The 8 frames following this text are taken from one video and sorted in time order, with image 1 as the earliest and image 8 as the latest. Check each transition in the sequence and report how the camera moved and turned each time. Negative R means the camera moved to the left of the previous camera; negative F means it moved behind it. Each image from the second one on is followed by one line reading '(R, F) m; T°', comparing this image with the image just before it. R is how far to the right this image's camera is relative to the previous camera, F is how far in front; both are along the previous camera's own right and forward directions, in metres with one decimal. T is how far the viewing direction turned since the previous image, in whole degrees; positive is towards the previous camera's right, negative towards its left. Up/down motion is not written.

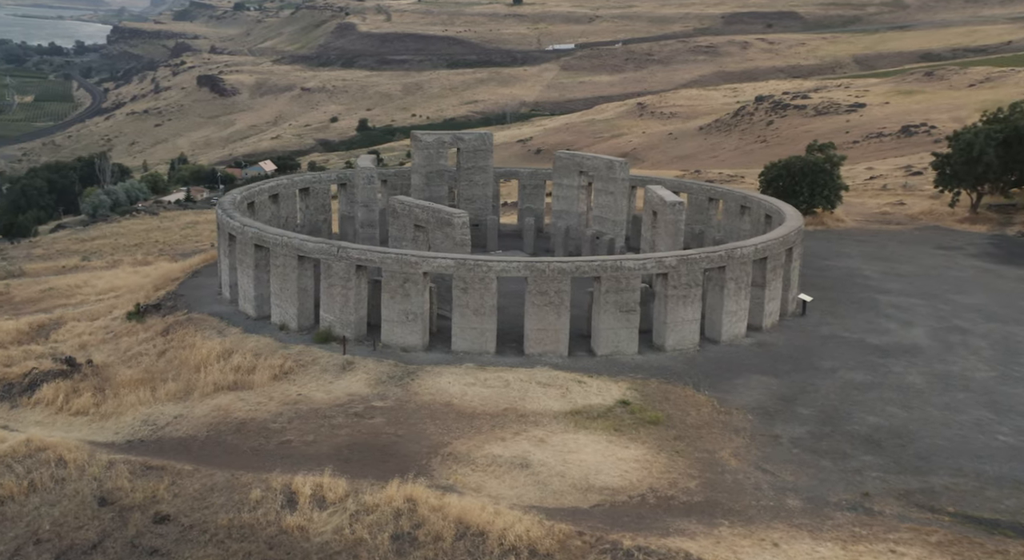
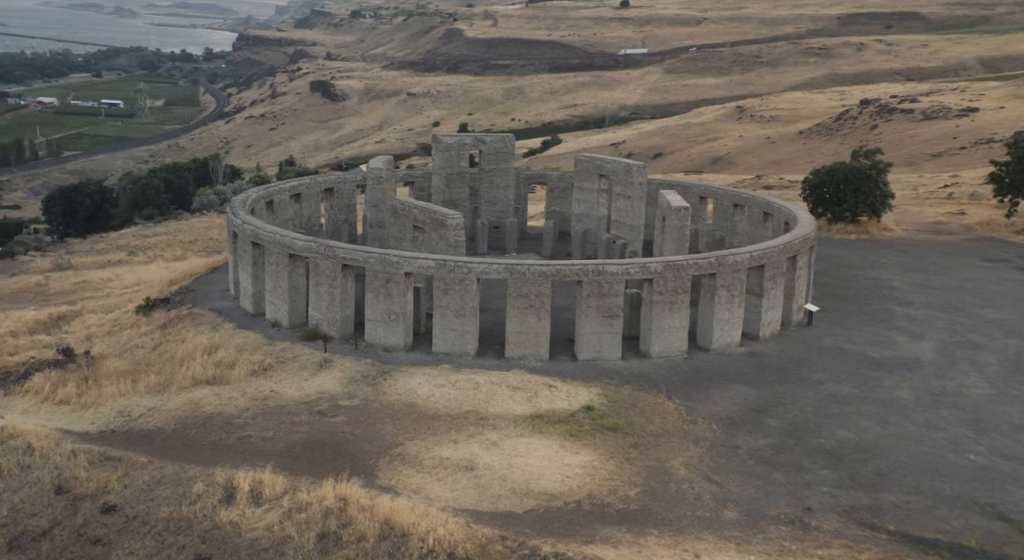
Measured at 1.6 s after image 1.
(+1.6, +0.2) m; -3°
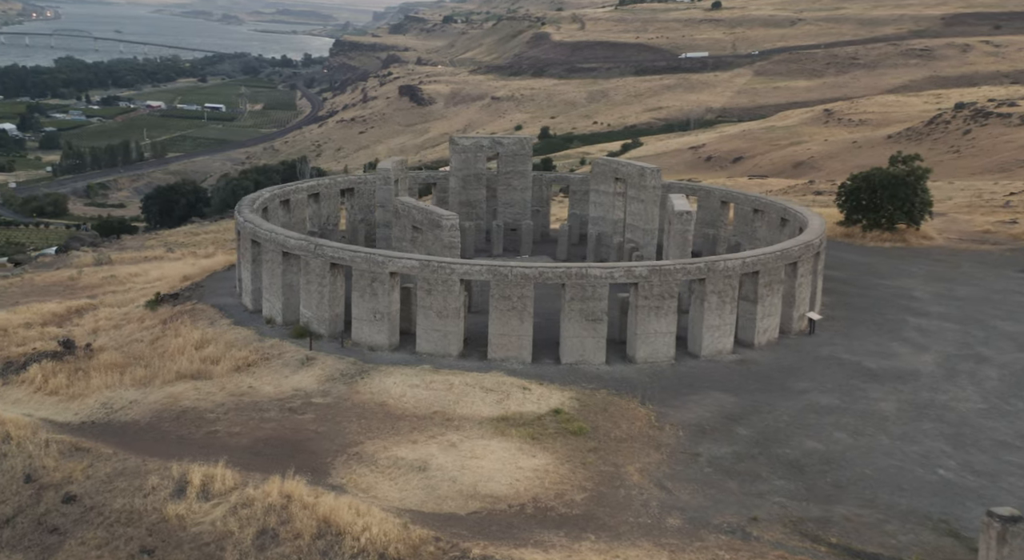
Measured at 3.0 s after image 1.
(+1.4, +0.1) m; -3°
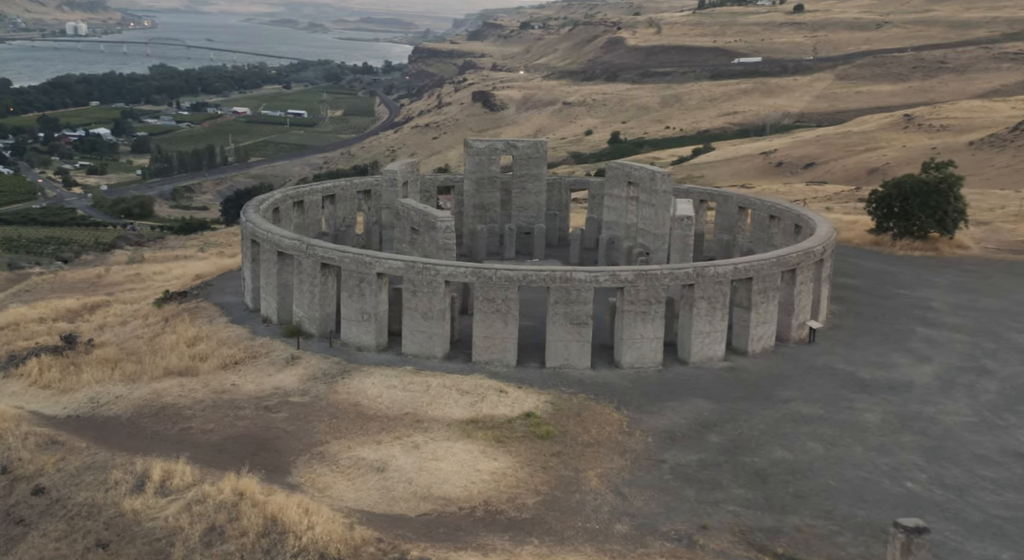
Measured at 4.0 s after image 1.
(+1.2, 0.0) m; -2°
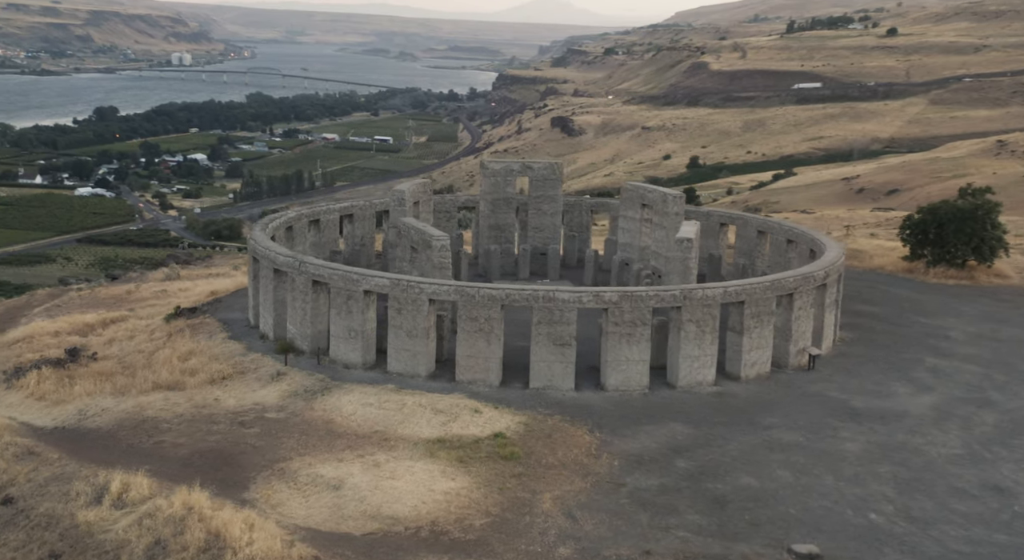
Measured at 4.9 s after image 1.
(+1.3, 0.0) m; -3°
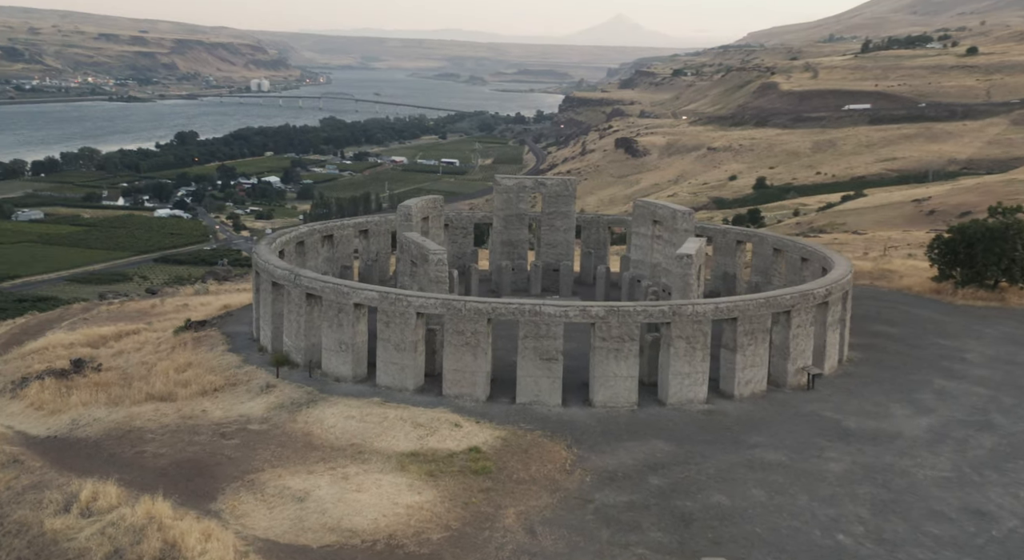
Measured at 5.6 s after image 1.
(+1.1, 0.0) m; -2°
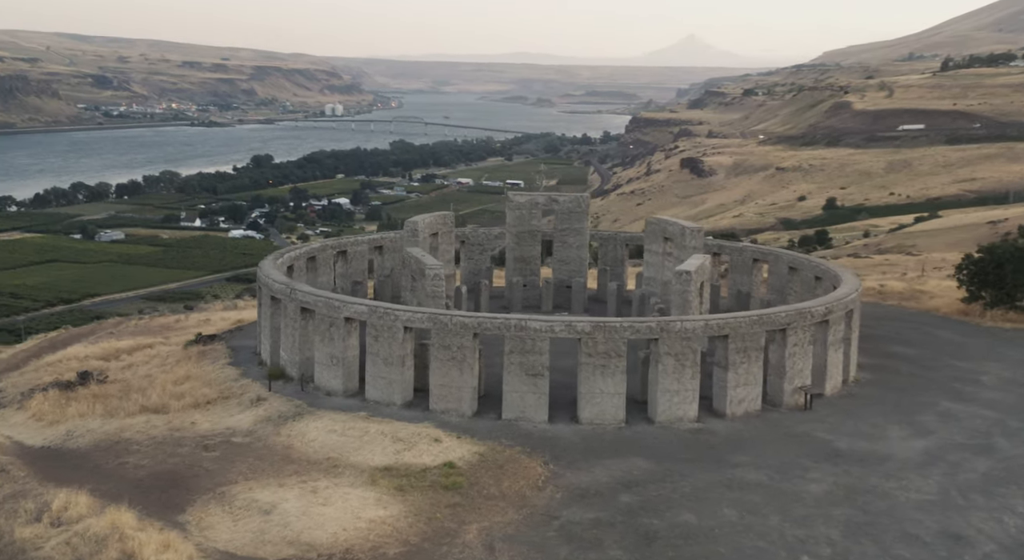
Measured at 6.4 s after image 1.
(+1.1, 0.0) m; -2°
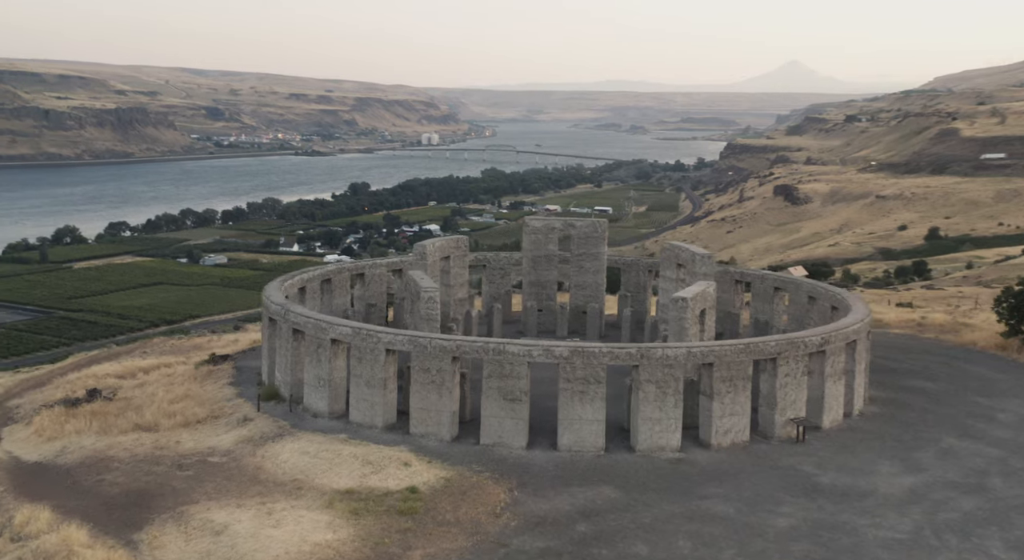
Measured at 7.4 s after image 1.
(+1.6, -0.1) m; -3°
